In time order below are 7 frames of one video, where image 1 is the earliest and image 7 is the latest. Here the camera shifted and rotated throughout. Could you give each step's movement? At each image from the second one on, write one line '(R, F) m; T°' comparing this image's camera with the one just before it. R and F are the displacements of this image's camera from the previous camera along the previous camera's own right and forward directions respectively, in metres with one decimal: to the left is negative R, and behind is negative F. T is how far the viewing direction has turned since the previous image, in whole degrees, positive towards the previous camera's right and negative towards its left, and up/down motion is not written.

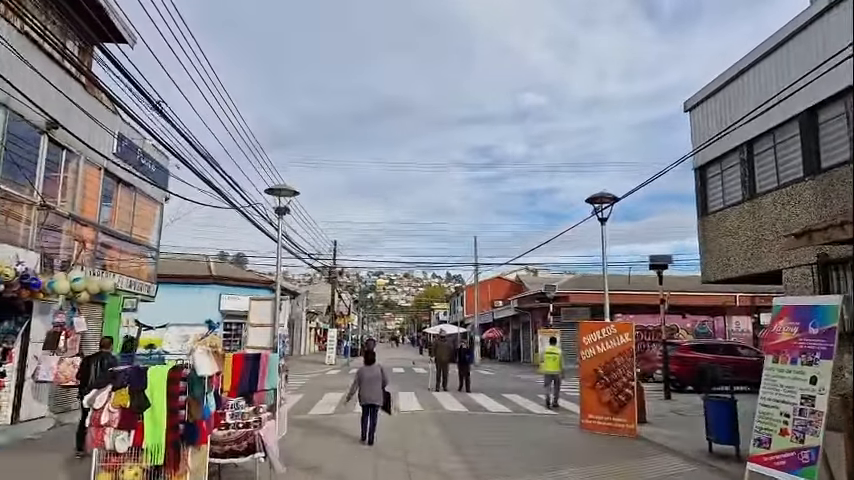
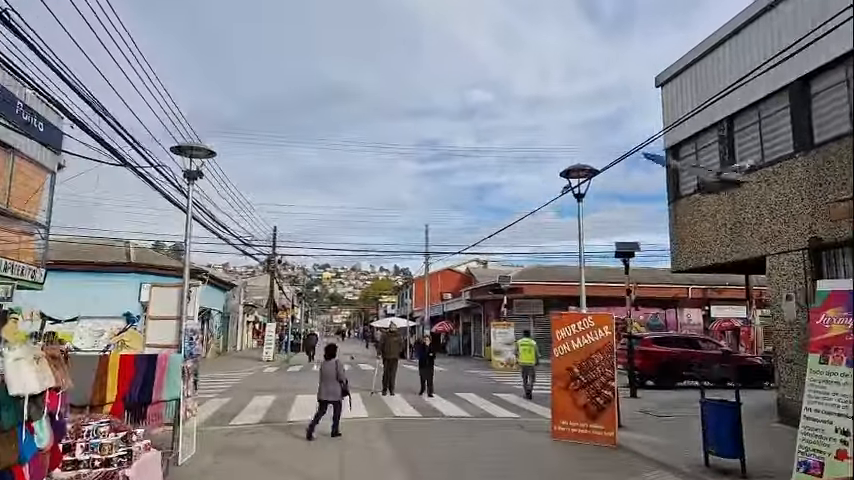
(0.0, +2.1) m; +6°
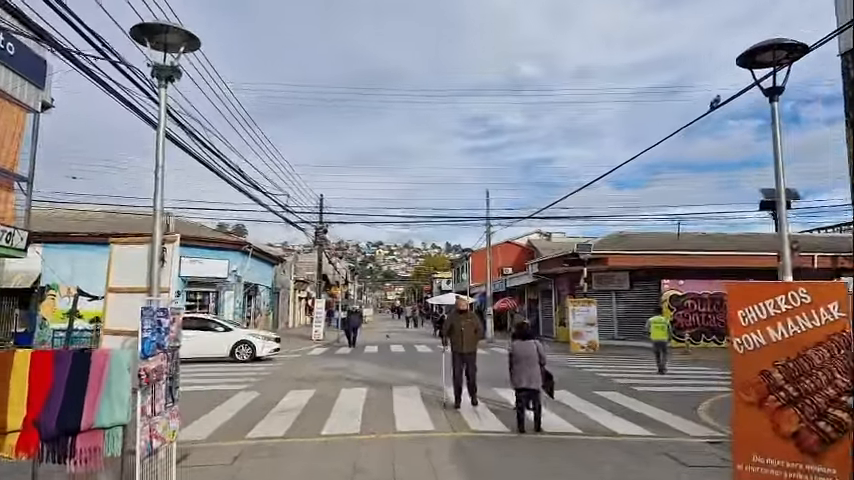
(-0.6, +3.9) m; -6°
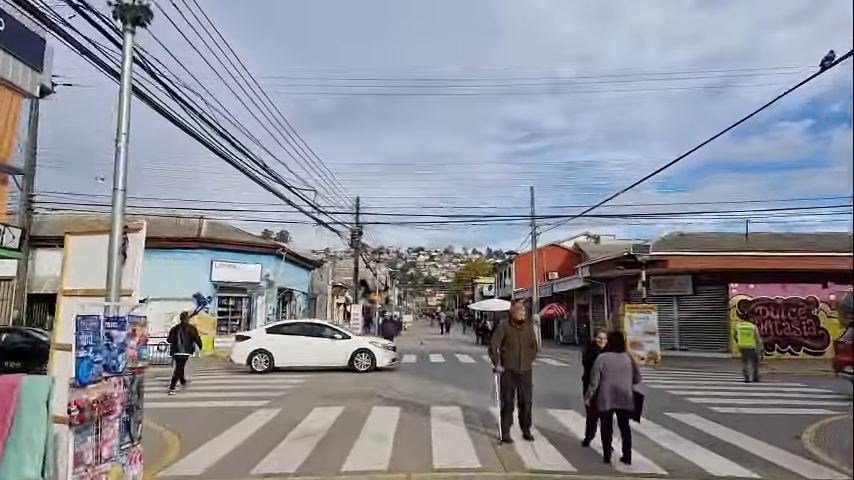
(0.0, +1.8) m; -4°
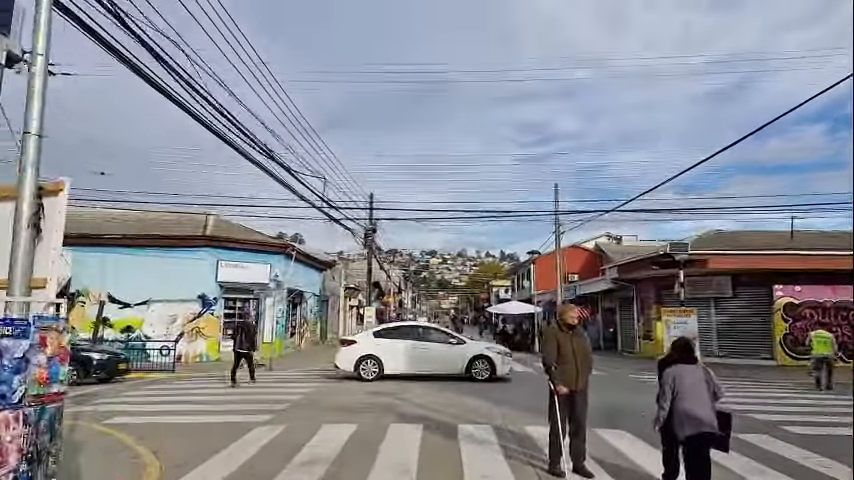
(-0.3, +1.6) m; -1°
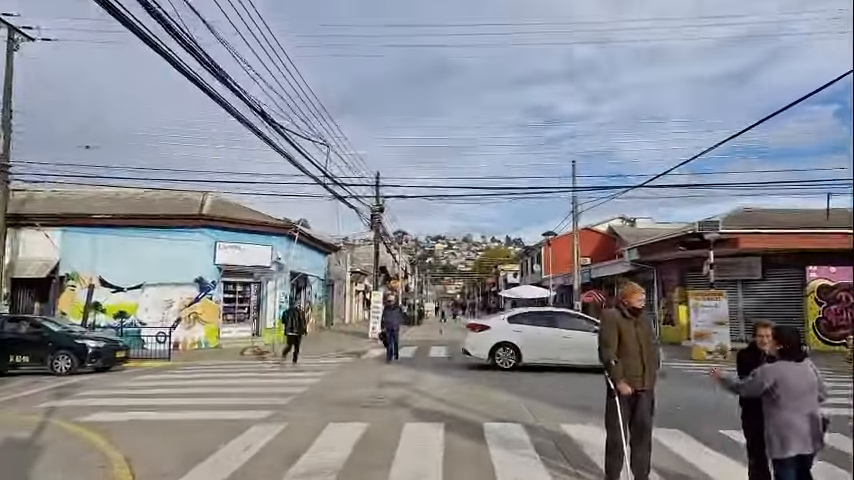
(-0.2, +1.4) m; -1°
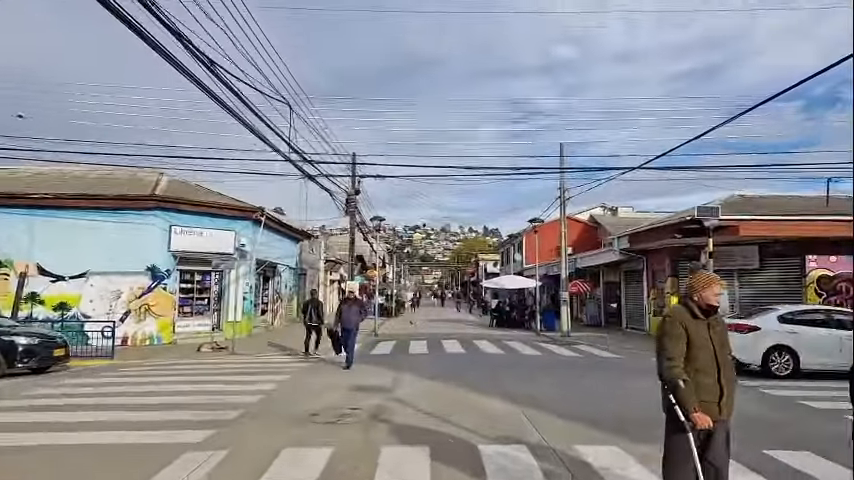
(-0.1, +1.8) m; +2°
